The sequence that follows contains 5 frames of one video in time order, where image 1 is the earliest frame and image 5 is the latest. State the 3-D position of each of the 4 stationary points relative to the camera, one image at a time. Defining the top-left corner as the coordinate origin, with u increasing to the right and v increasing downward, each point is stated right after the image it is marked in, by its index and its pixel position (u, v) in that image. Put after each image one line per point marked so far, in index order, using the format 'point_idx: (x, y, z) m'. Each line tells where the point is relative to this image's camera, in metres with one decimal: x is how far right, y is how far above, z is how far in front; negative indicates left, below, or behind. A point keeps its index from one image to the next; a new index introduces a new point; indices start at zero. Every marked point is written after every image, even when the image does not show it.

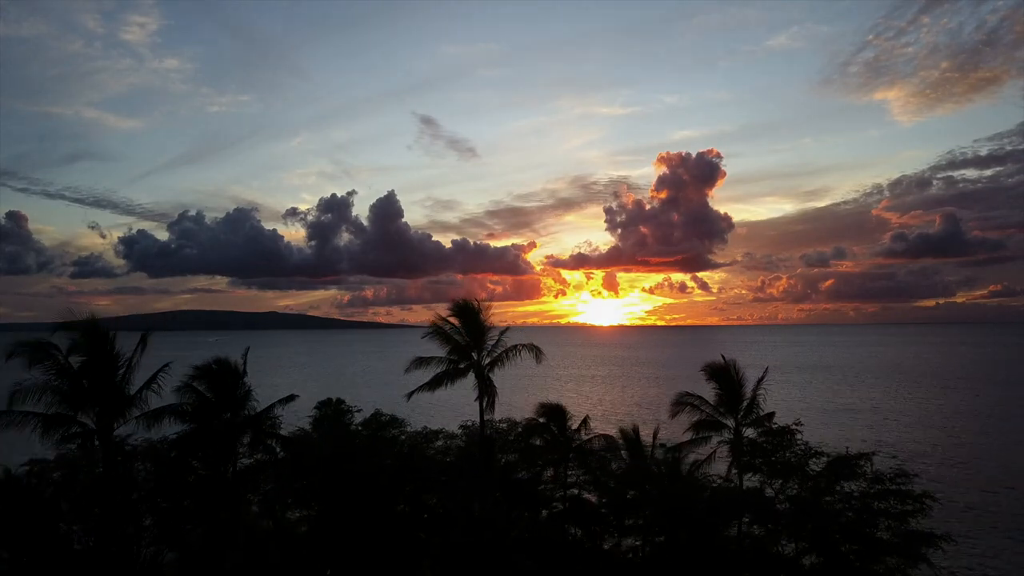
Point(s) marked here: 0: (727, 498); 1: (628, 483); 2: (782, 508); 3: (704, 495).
0: (+5.5, -5.4, +16.8) m
1: (+3.5, -5.8, +19.7) m
2: (+6.6, -5.4, +16.2) m
3: (+5.0, -5.4, +17.2) m
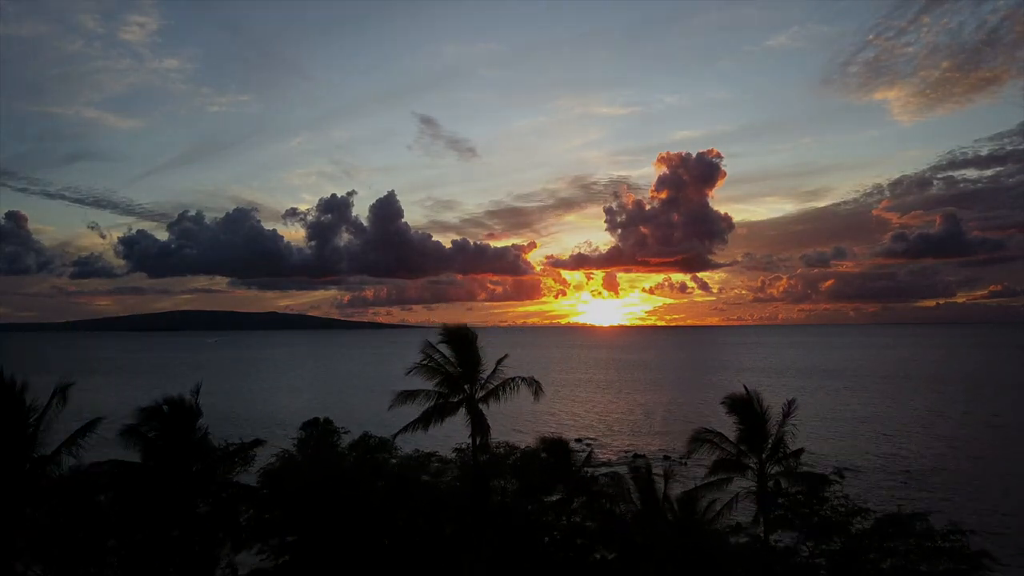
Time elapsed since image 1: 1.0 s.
0: (+5.4, -5.9, +14.9) m
1: (+3.4, -6.4, +17.7) m
2: (+6.6, -6.0, +14.2) m
3: (+4.9, -5.9, +15.3) m
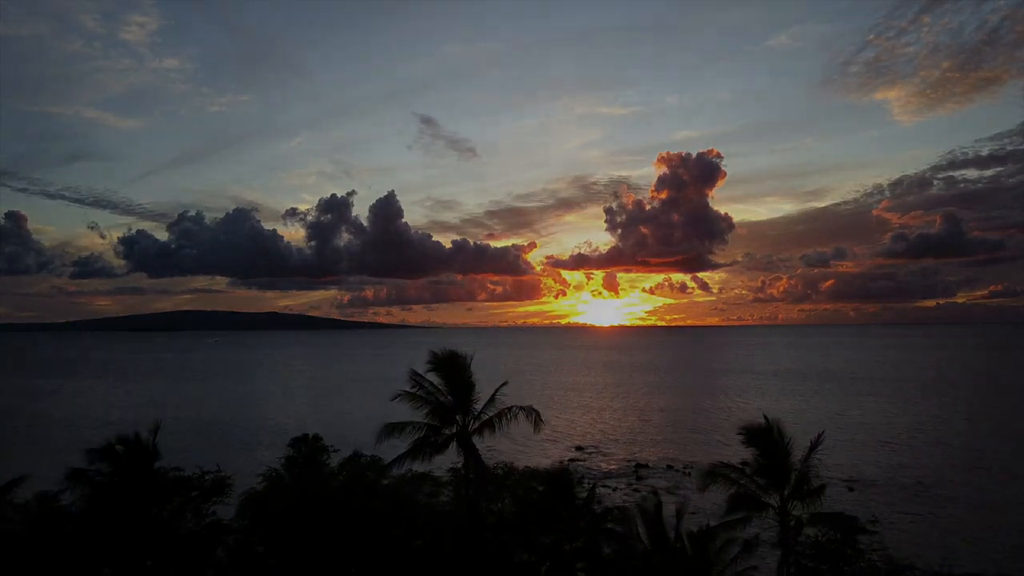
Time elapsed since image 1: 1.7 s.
0: (+5.4, -6.3, +13.4) m
1: (+3.3, -6.8, +16.3) m
2: (+6.5, -6.4, +12.8) m
3: (+4.9, -6.4, +13.8) m
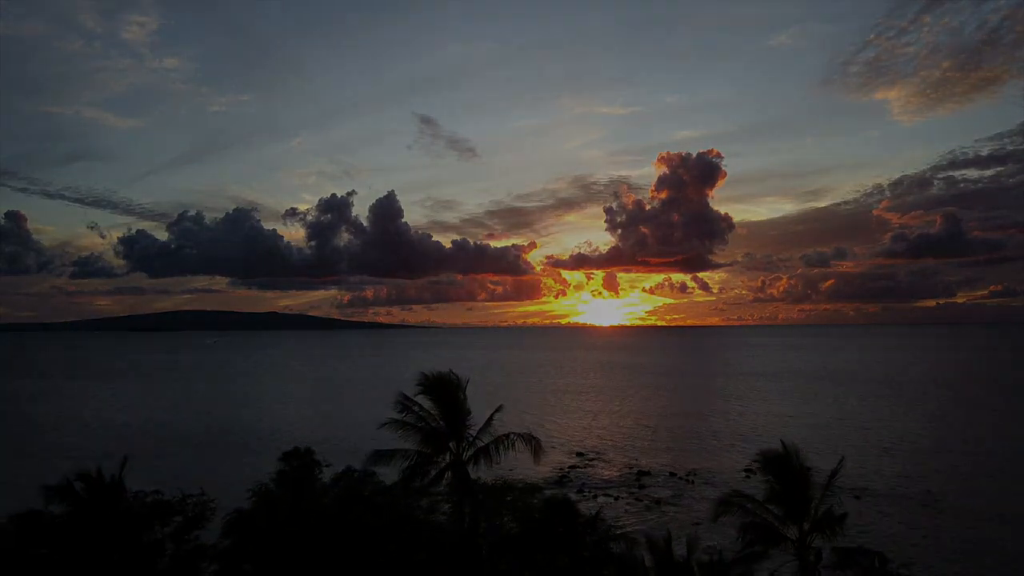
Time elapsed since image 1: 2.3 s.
0: (+5.4, -6.5, +12.7) m
1: (+3.4, -7.0, +15.6) m
2: (+6.5, -6.6, +12.1) m
3: (+4.9, -6.6, +13.1) m
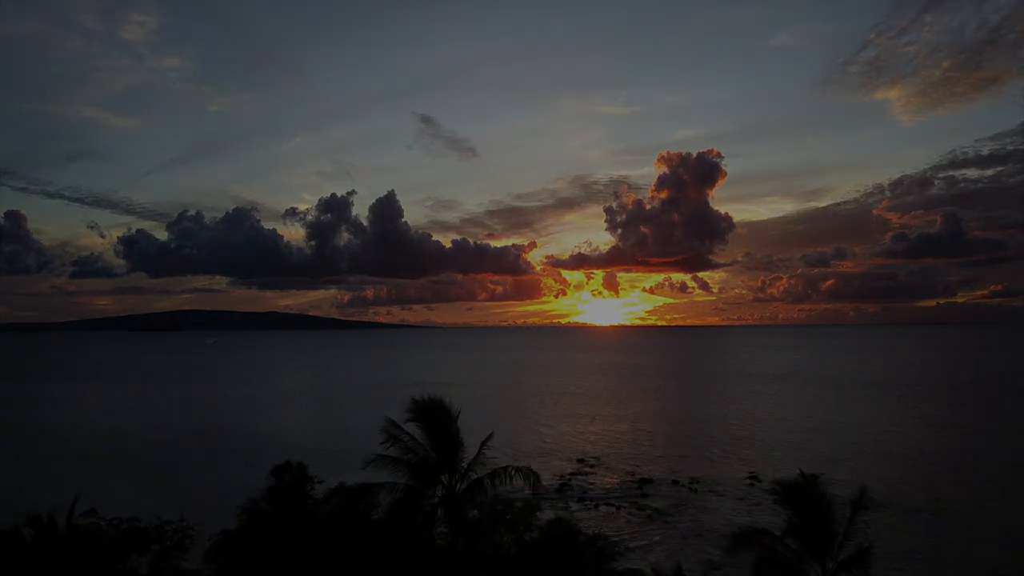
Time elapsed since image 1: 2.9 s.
0: (+5.3, -6.8, +11.6) m
1: (+3.2, -7.3, +14.5) m
2: (+6.4, -6.9, +10.9) m
3: (+4.8, -6.8, +12.0) m
